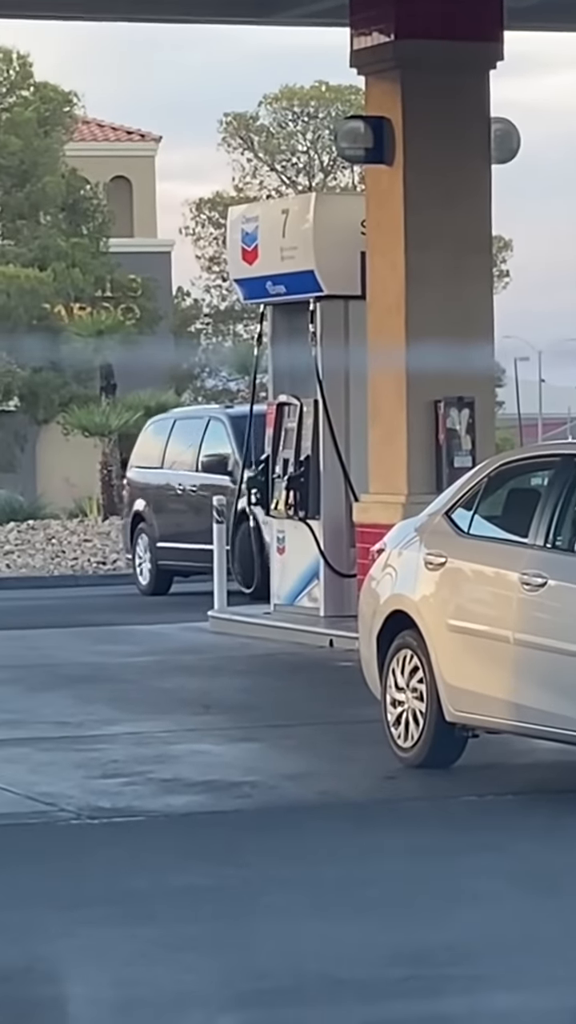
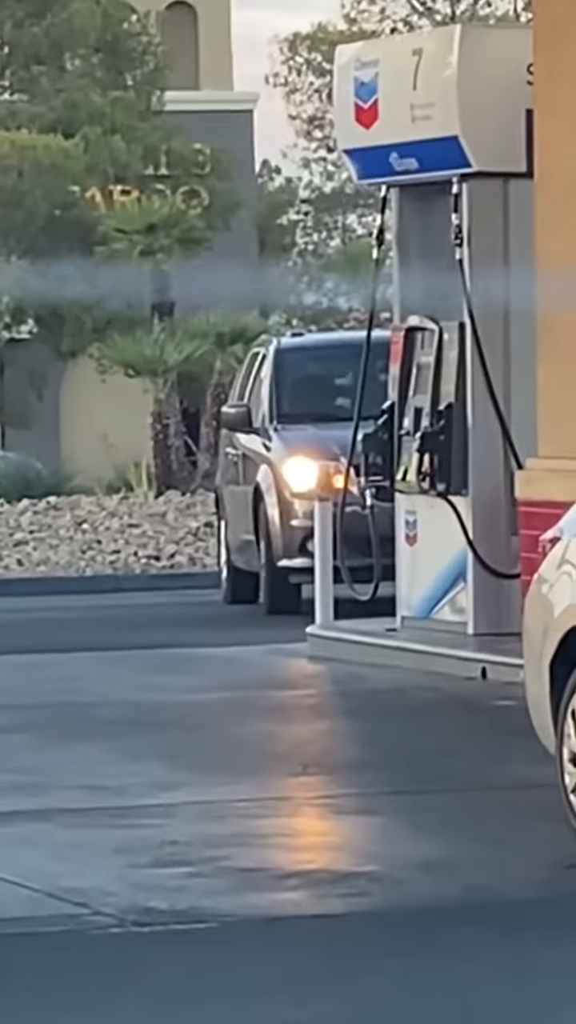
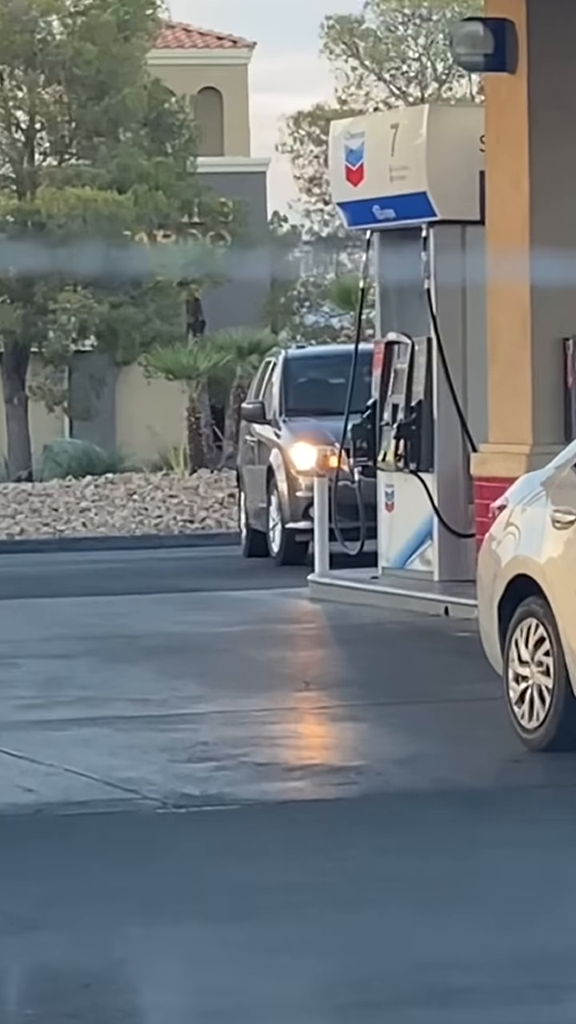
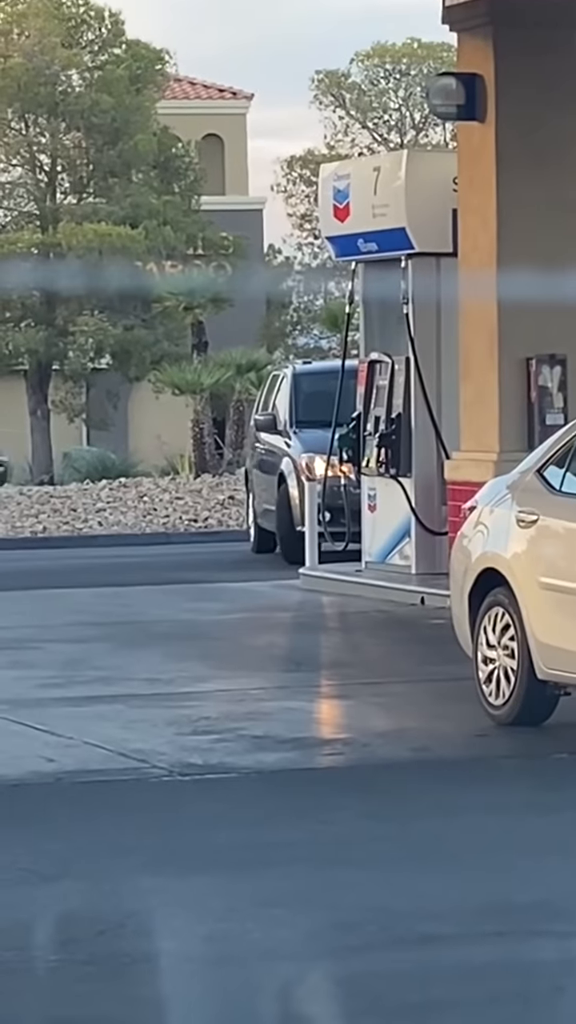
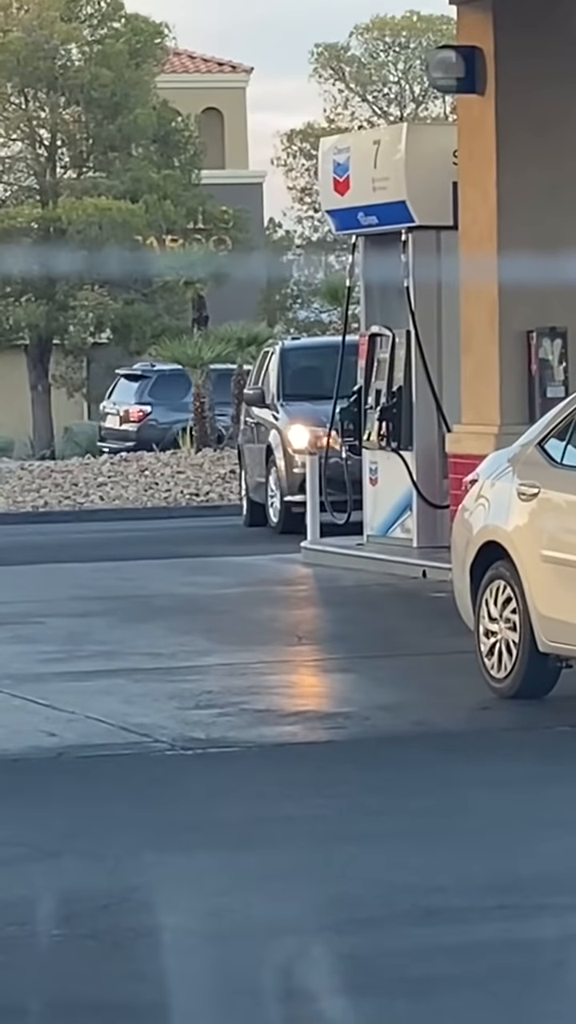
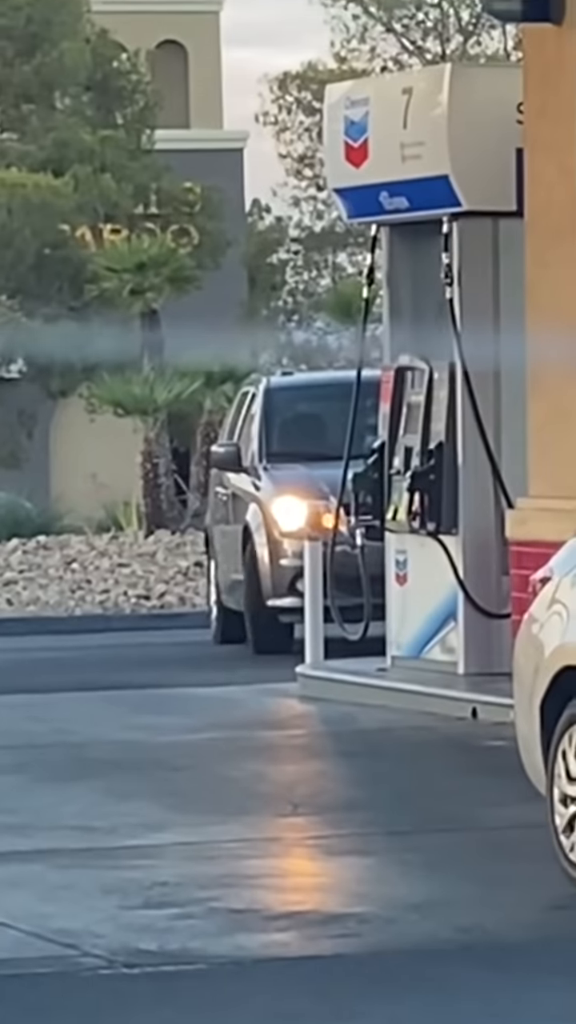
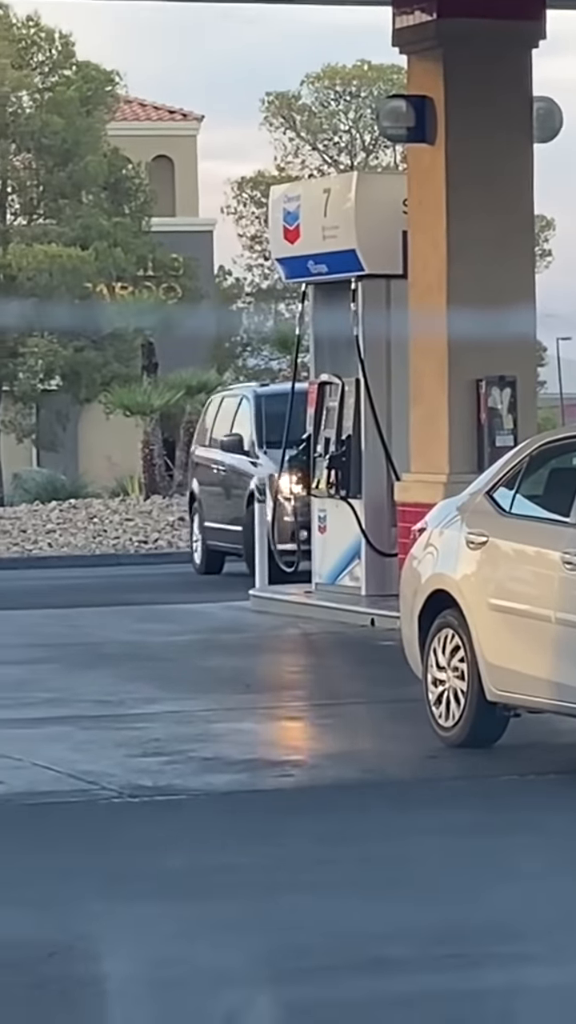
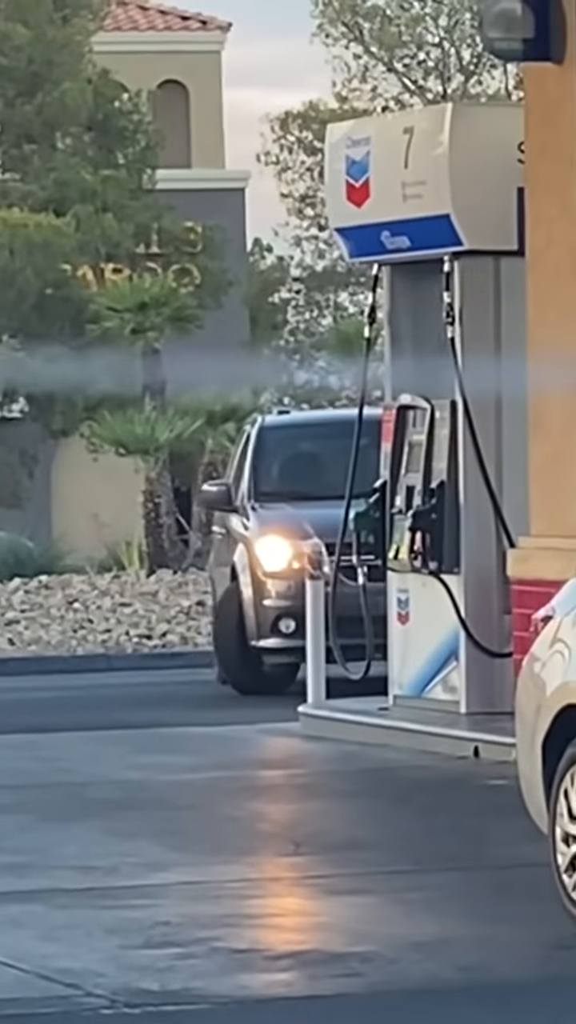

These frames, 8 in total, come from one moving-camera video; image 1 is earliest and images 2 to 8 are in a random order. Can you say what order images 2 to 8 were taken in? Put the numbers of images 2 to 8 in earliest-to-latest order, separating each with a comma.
7, 4, 5, 3, 2, 6, 8
